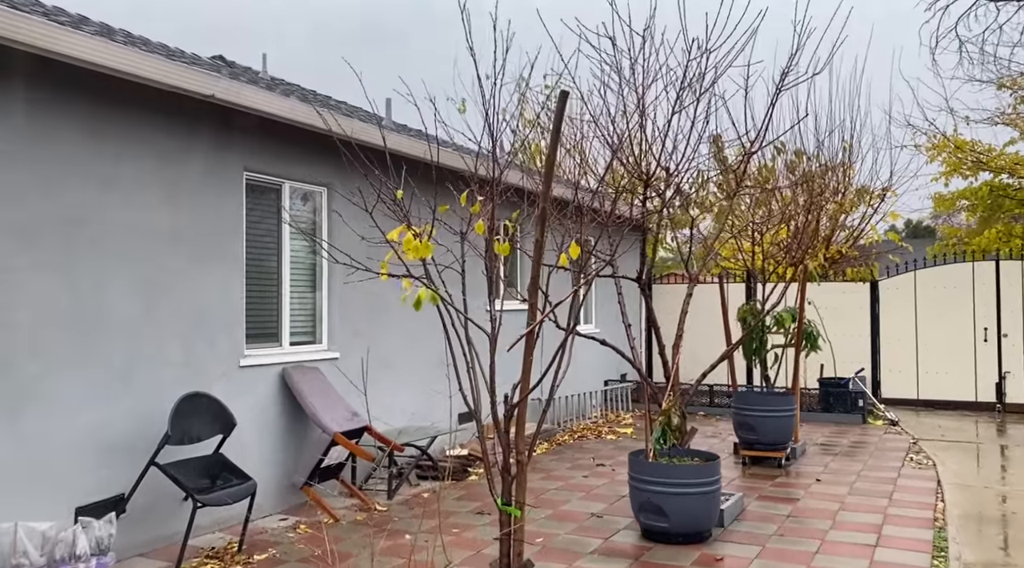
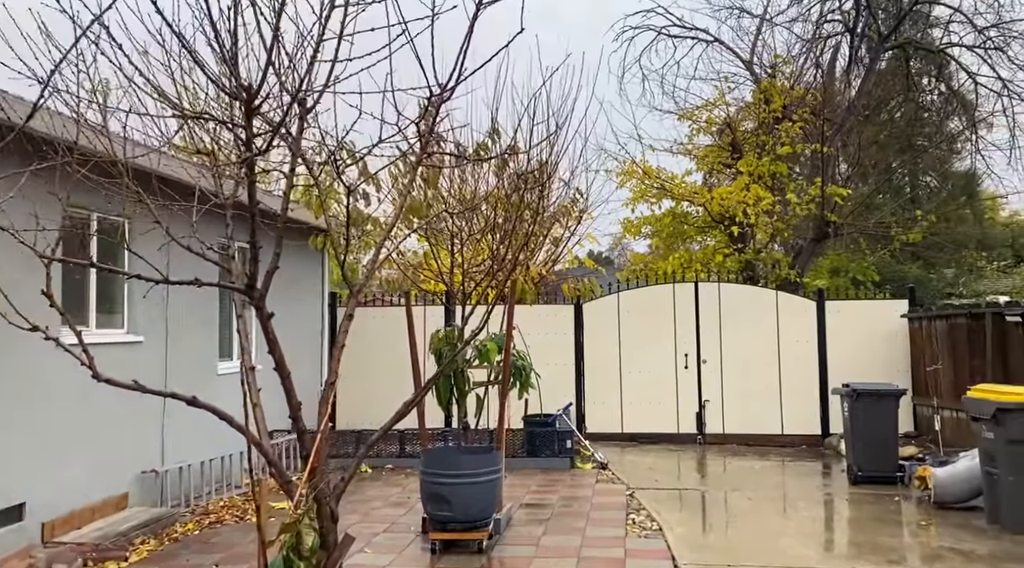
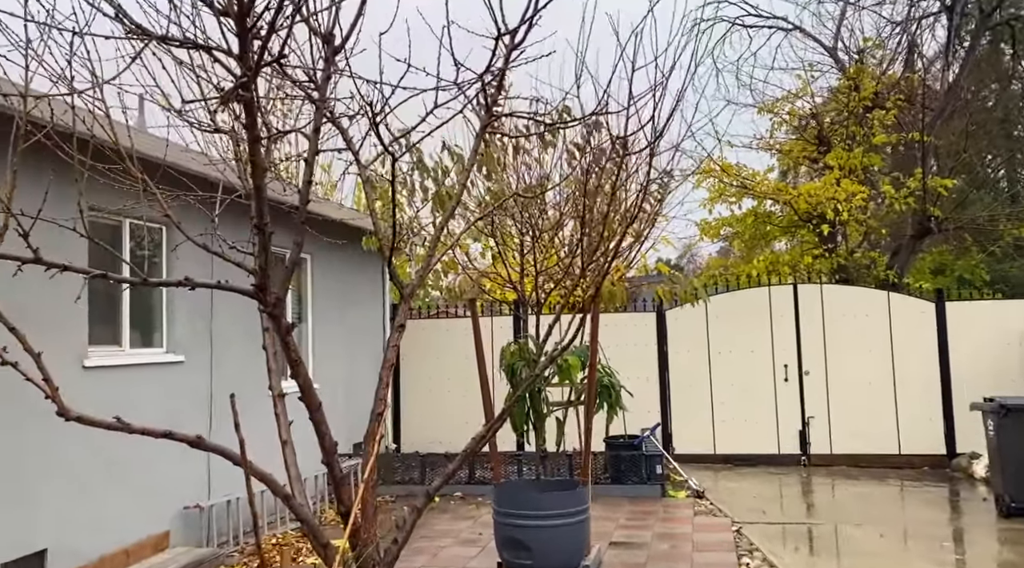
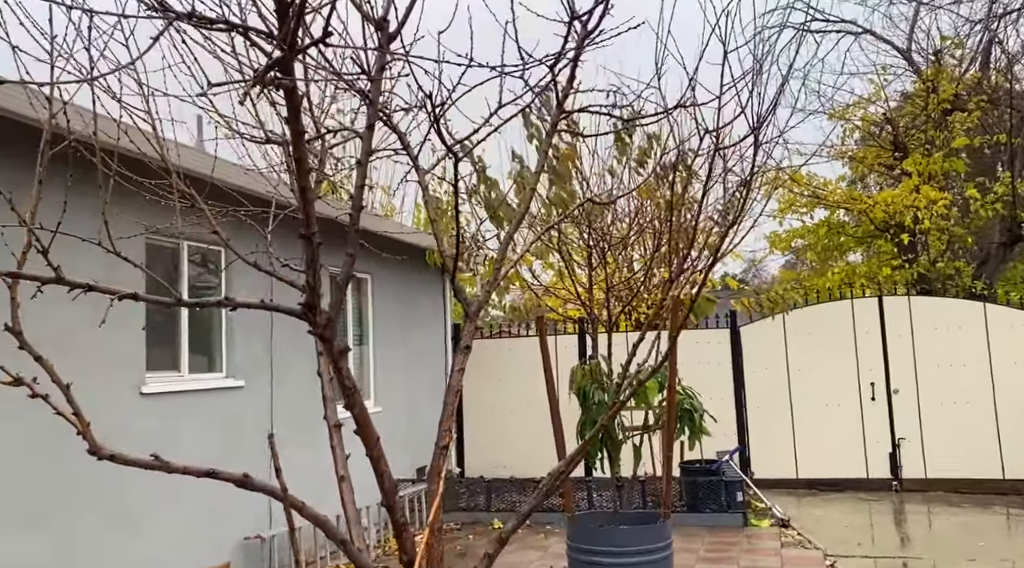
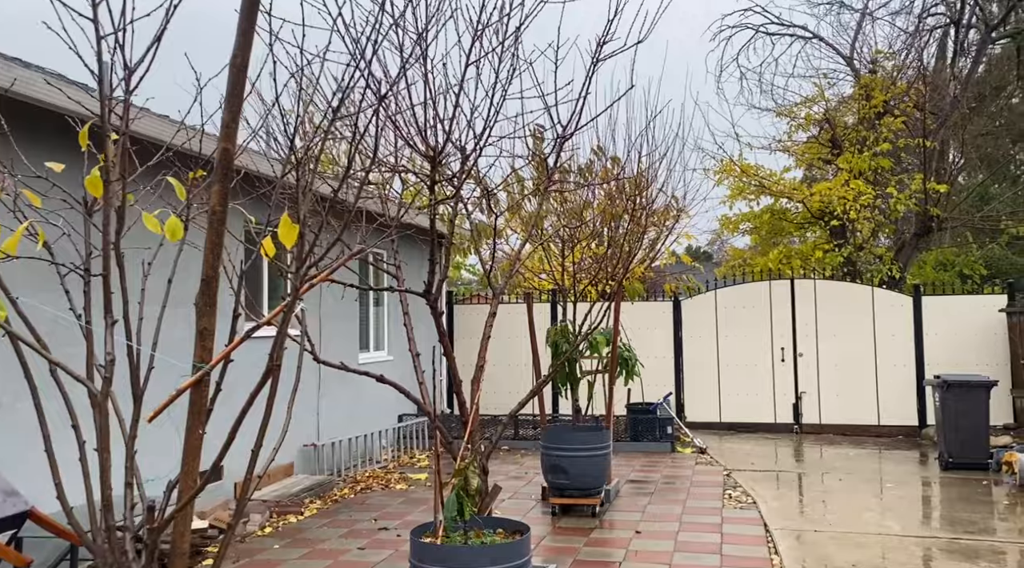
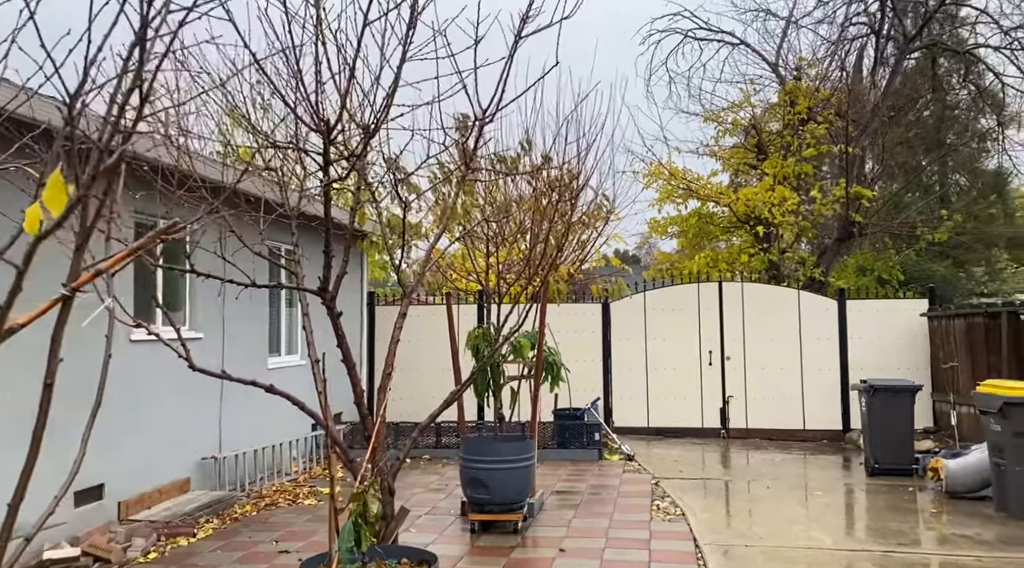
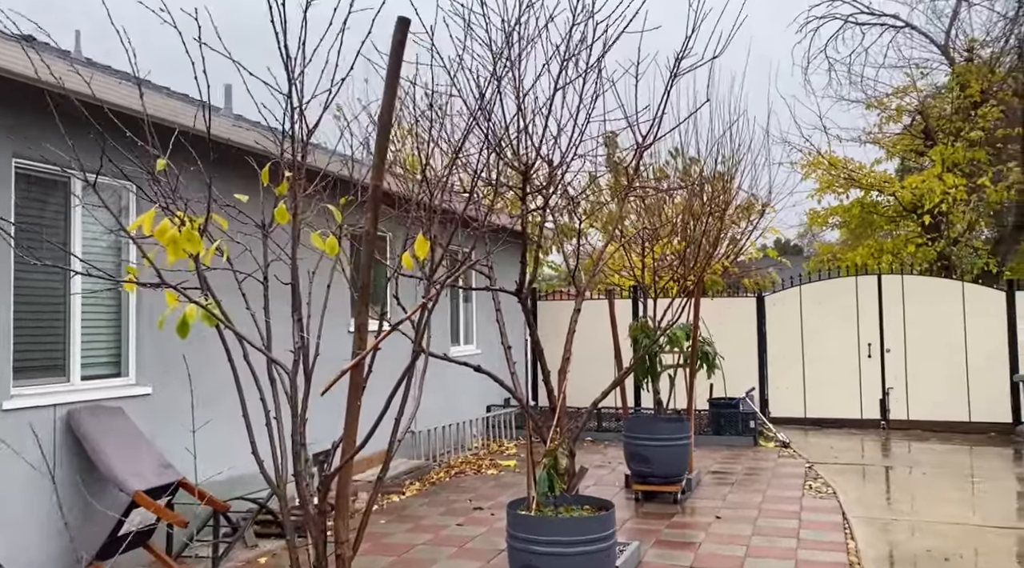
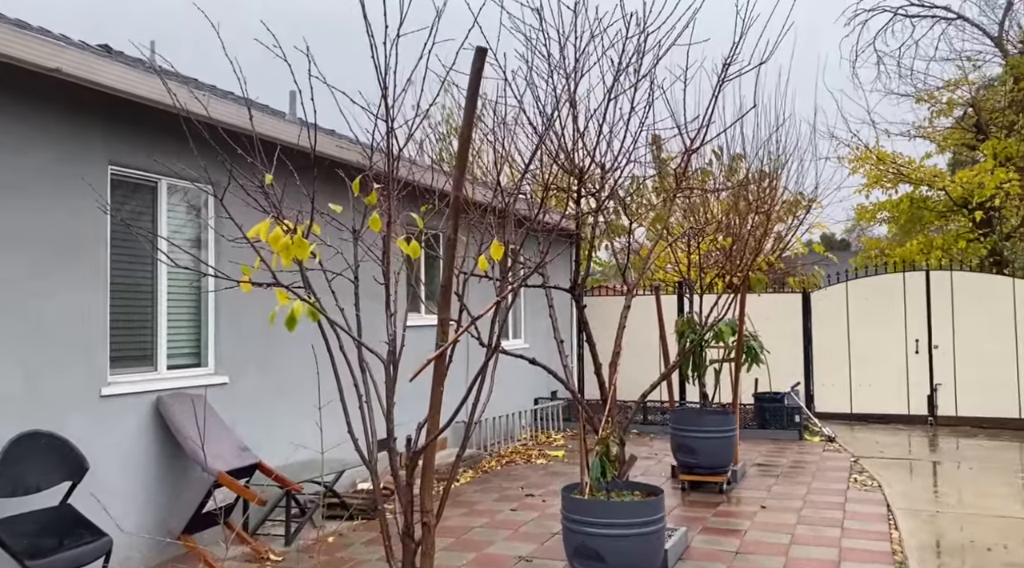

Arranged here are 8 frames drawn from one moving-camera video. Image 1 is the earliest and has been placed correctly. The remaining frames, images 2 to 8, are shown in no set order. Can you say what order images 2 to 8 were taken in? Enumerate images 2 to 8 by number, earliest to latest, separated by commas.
8, 7, 5, 6, 2, 3, 4
